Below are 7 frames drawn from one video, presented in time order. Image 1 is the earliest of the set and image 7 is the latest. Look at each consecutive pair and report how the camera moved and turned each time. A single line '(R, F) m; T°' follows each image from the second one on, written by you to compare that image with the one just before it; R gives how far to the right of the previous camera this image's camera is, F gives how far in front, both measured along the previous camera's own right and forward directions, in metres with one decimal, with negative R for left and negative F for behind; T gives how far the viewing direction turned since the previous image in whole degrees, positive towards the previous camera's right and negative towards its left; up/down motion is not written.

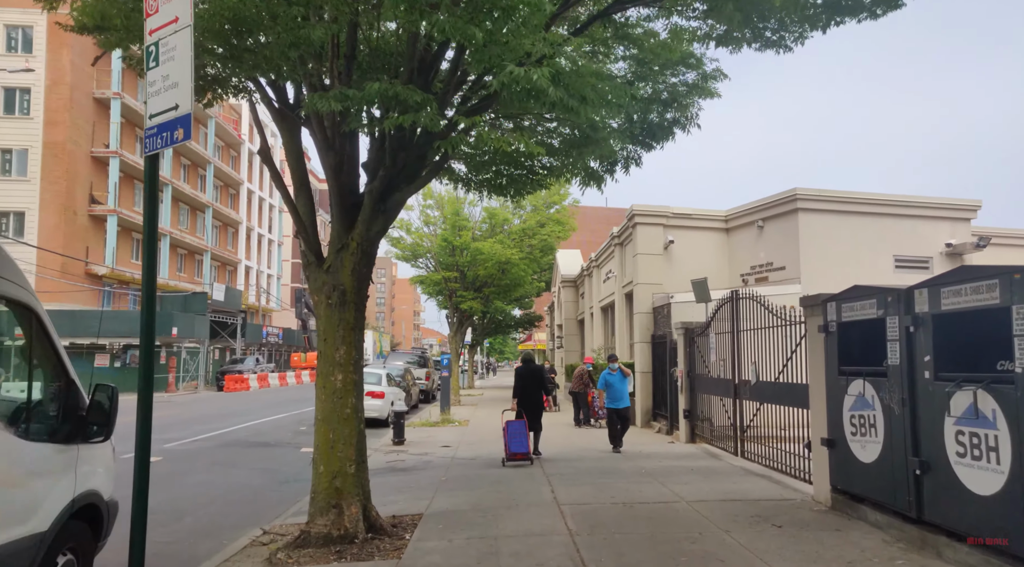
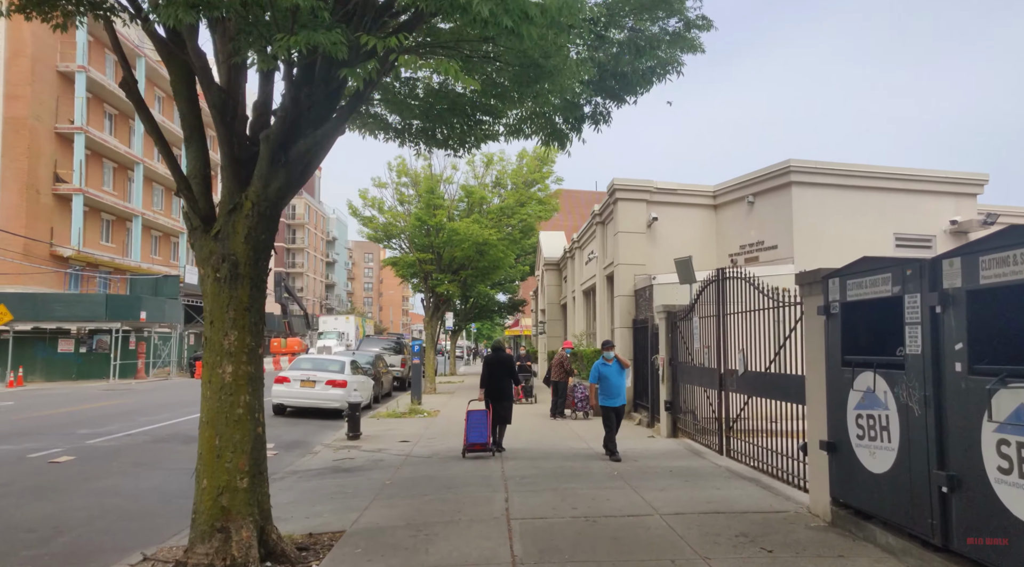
(+0.5, +1.2) m; +1°
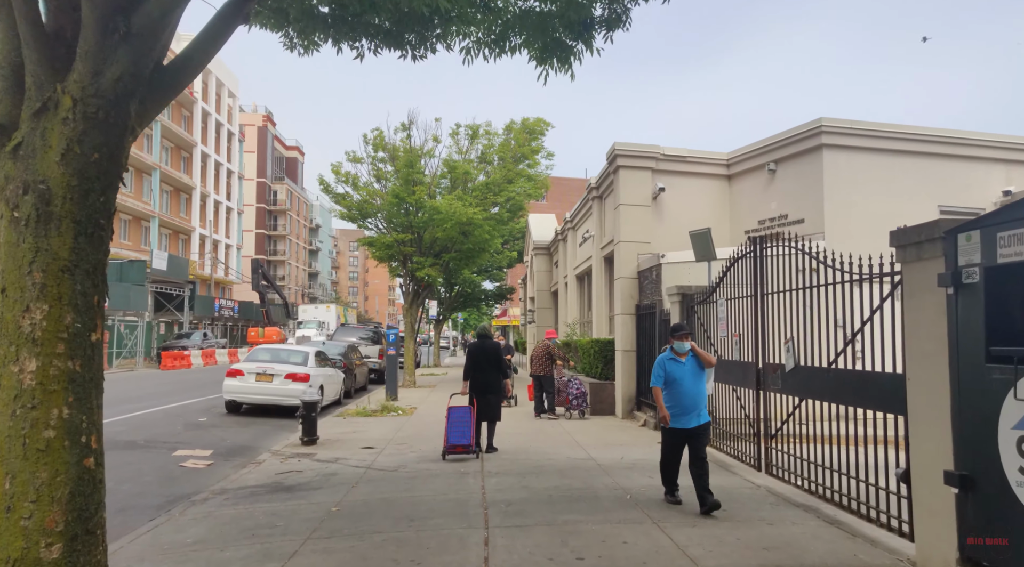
(0.0, +2.0) m; +1°
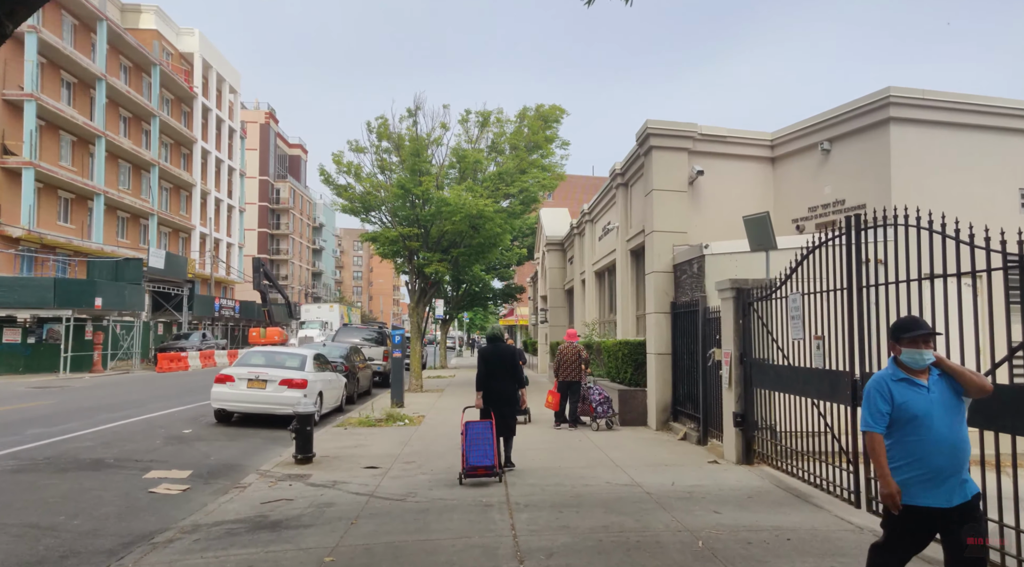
(-0.3, +1.4) m; 0°
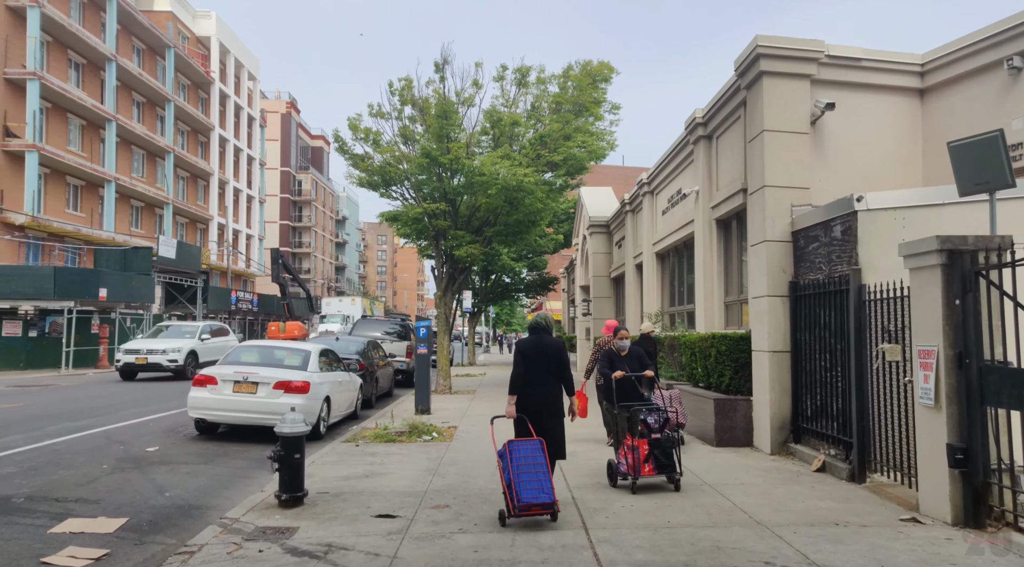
(-0.5, +2.9) m; -2°
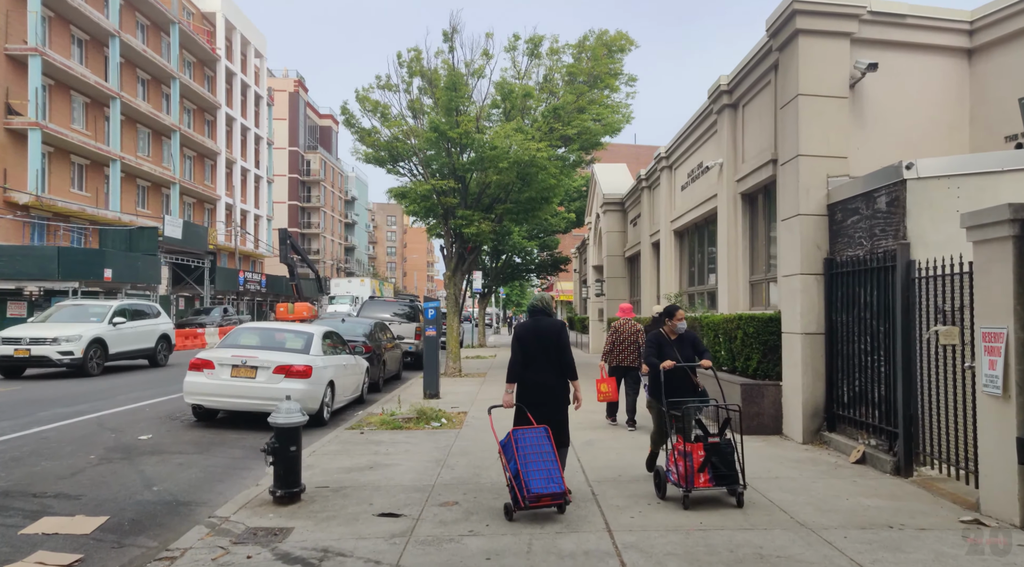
(0.0, +0.6) m; -1°
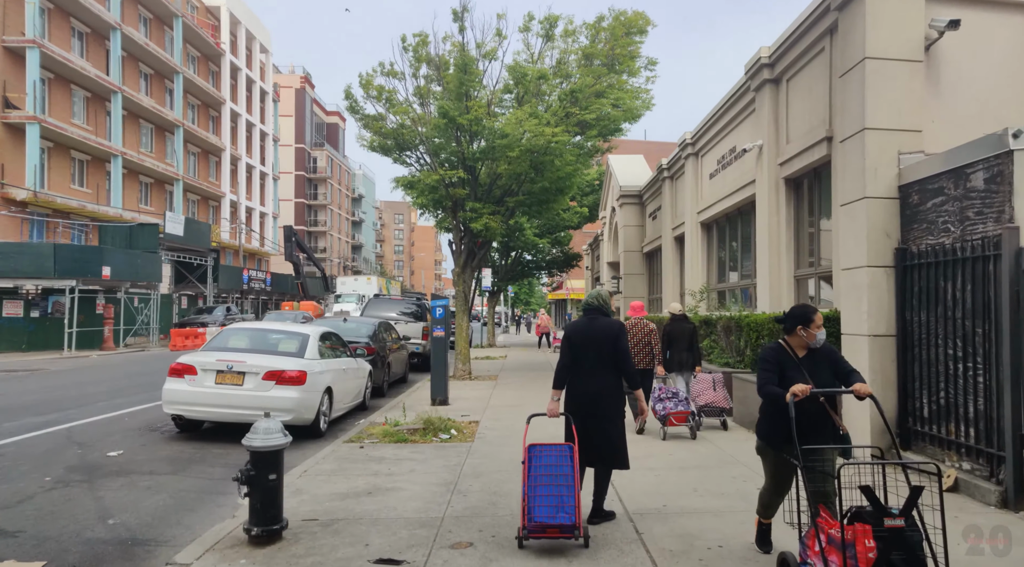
(-0.1, +1.1) m; -1°
